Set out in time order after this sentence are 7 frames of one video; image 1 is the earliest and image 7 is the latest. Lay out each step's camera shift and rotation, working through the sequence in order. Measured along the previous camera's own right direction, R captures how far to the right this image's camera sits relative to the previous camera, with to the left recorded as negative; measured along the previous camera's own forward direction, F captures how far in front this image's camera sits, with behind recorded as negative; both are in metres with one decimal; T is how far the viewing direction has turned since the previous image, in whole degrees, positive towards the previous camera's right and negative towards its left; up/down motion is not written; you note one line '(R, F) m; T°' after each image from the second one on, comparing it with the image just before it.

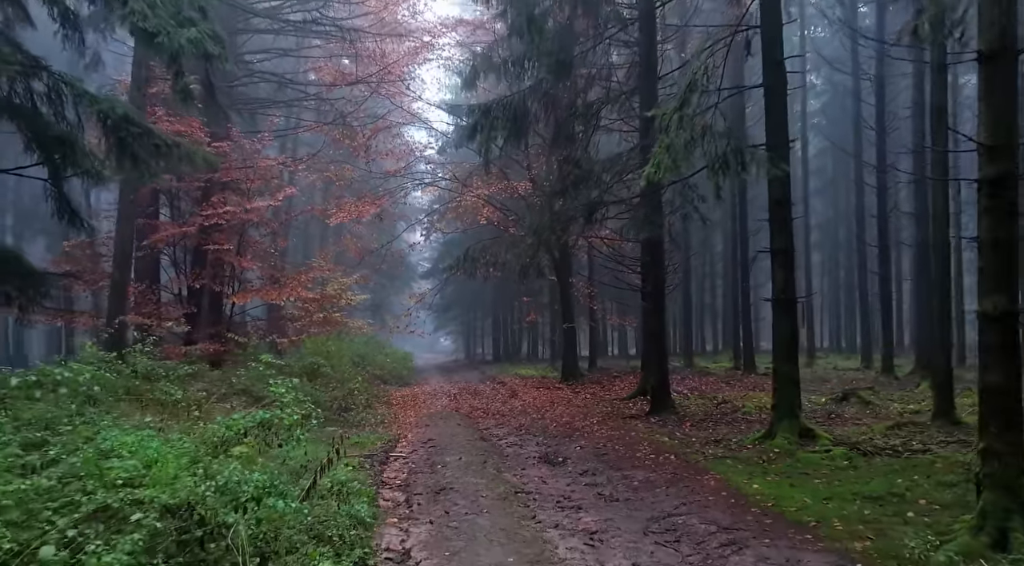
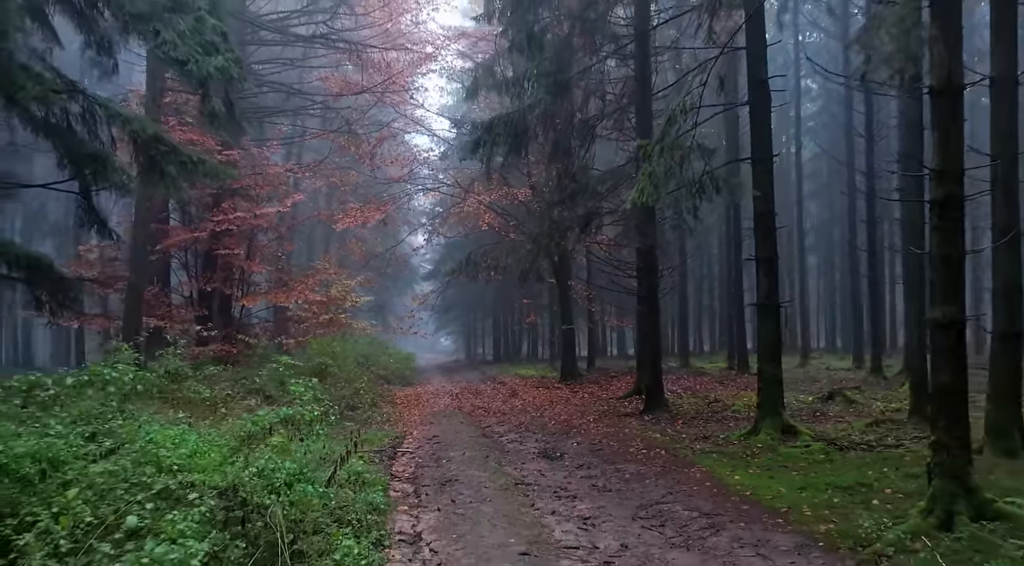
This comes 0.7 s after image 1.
(0.0, -0.7) m; 0°
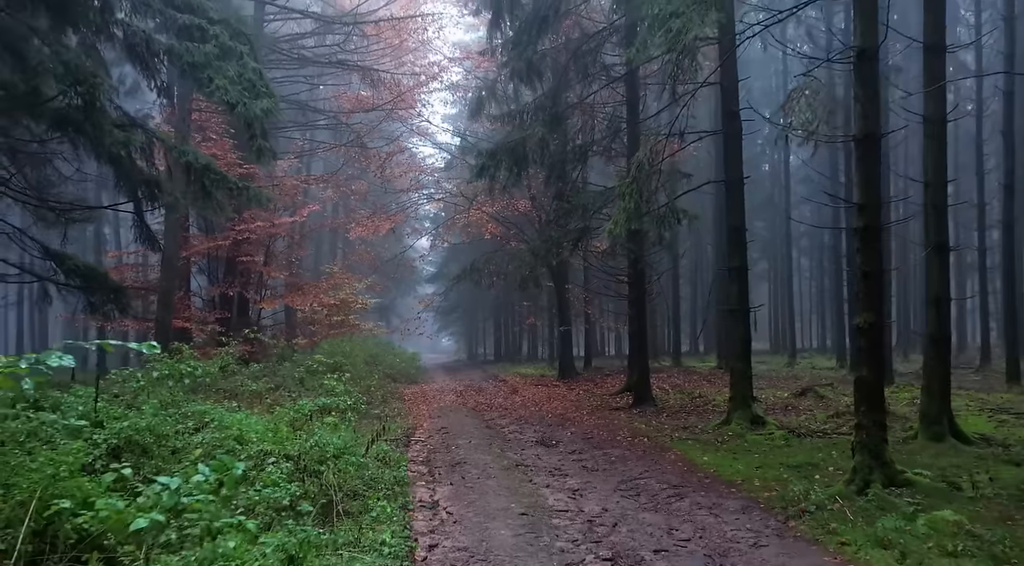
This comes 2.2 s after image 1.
(0.0, -1.5) m; 0°
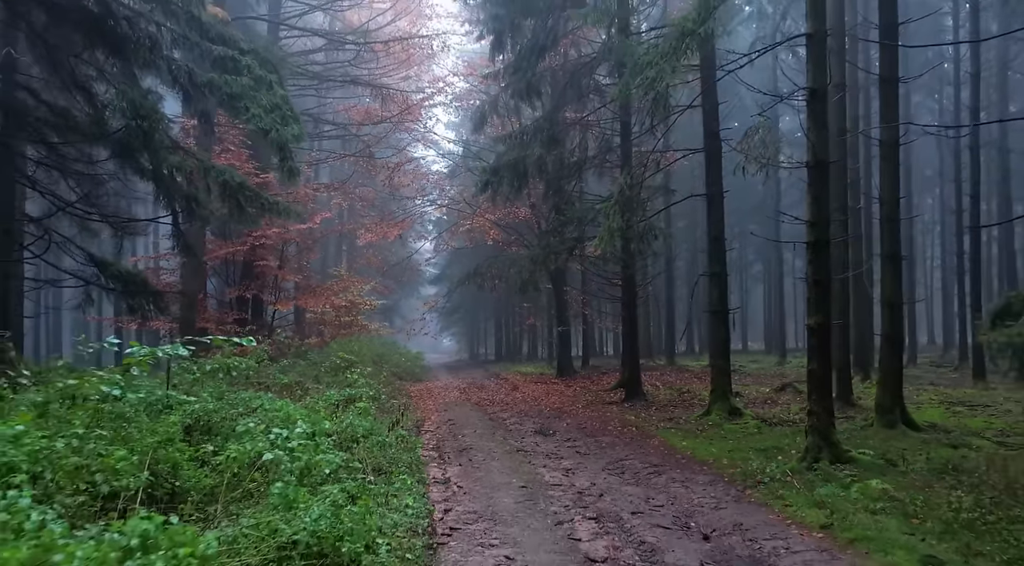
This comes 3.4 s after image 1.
(0.0, -1.4) m; 0°
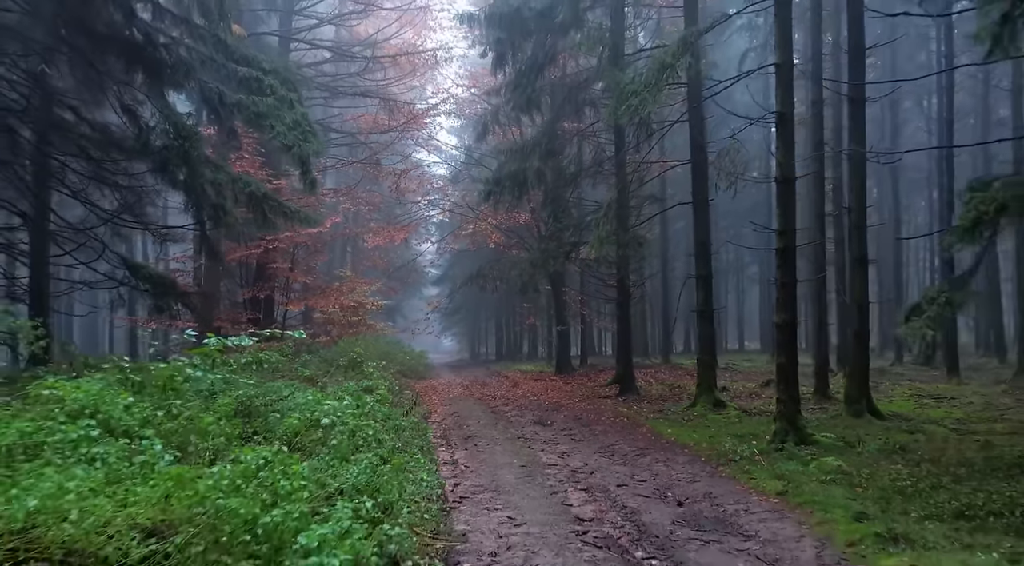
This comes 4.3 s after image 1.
(0.0, -1.2) m; 0°
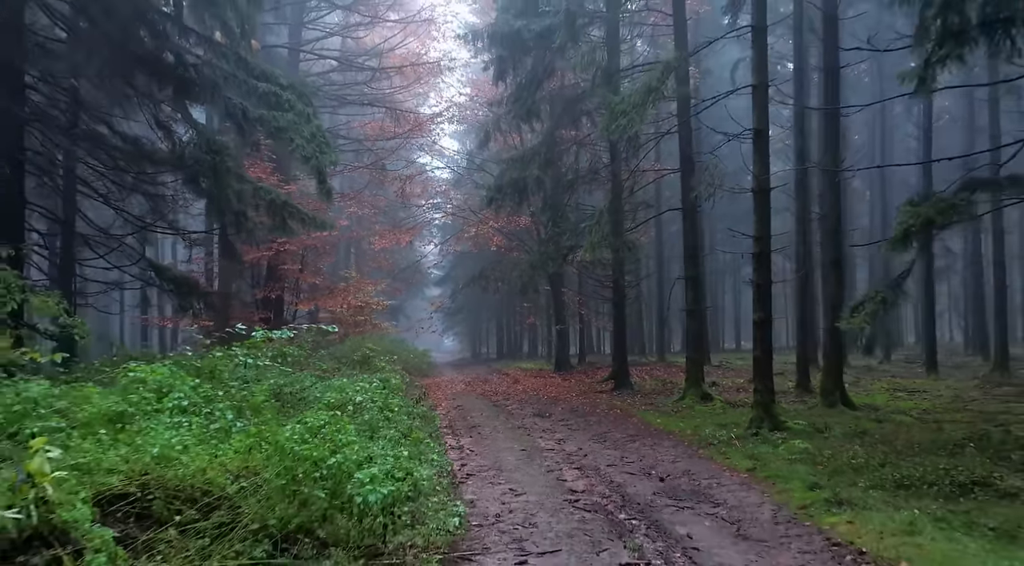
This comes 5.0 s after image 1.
(0.0, -1.1) m; 0°
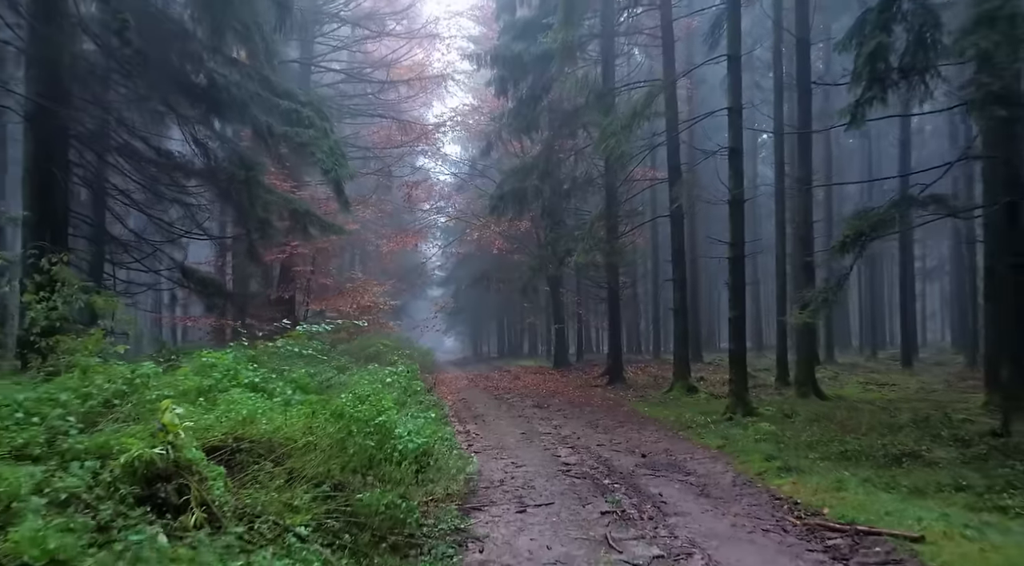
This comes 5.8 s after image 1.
(0.0, -1.4) m; 0°
